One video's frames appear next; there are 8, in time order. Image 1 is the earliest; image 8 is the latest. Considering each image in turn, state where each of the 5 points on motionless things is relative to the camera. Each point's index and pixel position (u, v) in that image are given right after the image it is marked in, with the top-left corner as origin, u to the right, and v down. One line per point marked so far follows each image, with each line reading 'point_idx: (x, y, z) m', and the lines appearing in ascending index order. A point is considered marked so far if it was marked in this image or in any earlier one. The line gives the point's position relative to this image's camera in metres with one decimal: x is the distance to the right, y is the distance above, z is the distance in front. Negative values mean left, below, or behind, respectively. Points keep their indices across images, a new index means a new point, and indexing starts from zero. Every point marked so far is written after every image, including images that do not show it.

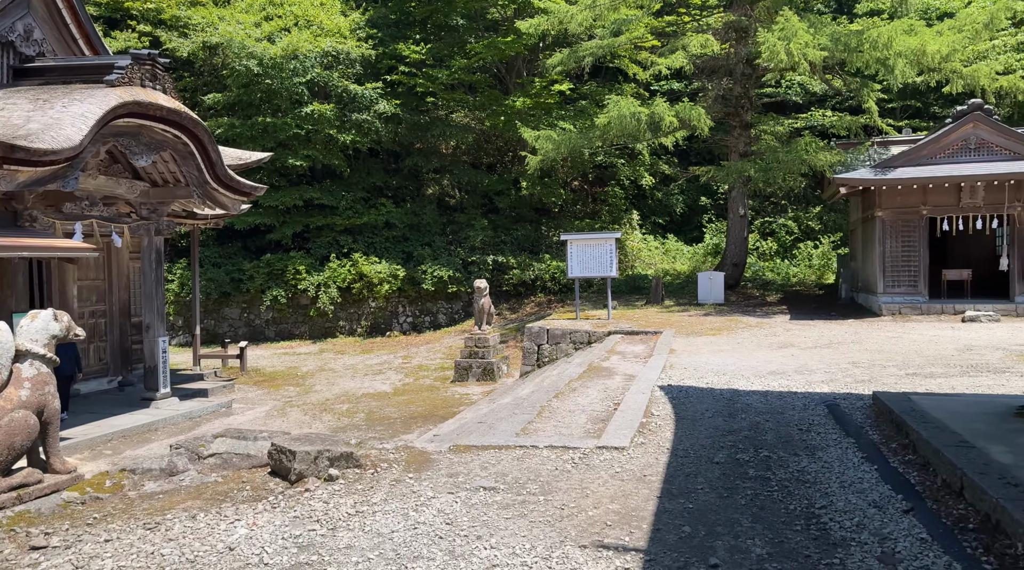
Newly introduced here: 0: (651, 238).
0: (+3.2, +1.0, +19.1) m
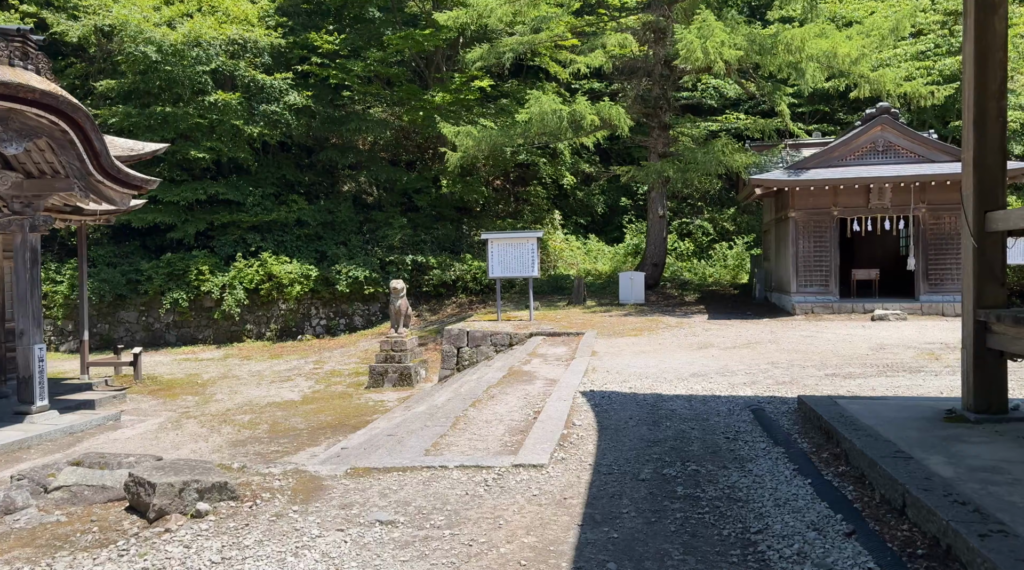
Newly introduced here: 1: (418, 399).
0: (+1.4, +1.0, +18.9) m
1: (-1.0, -1.2, +8.9) m
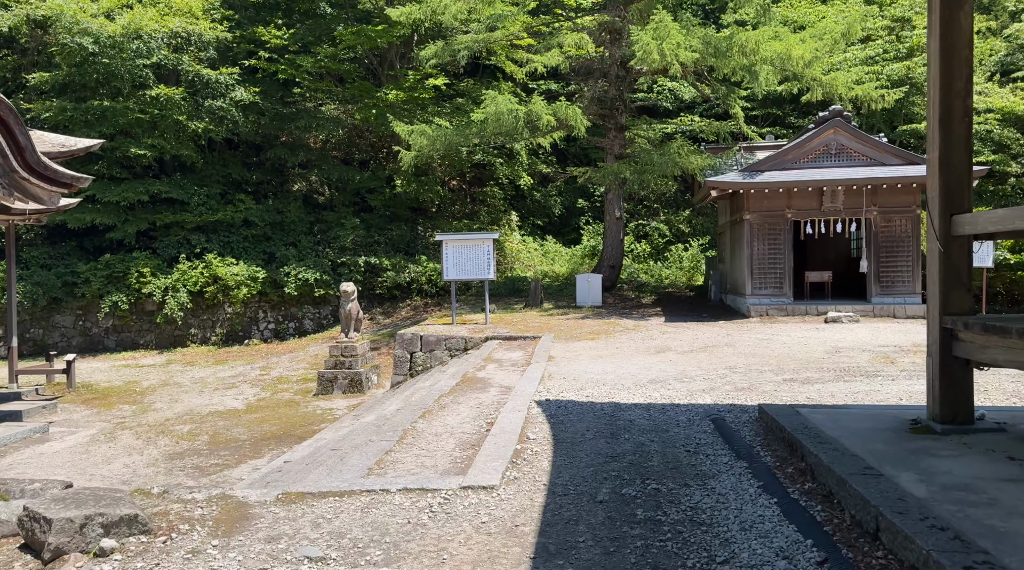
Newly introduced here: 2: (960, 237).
0: (+0.4, +1.0, +18.7) m
1: (-1.5, -1.2, +8.6) m
2: (+2.2, +0.2, +4.2) m
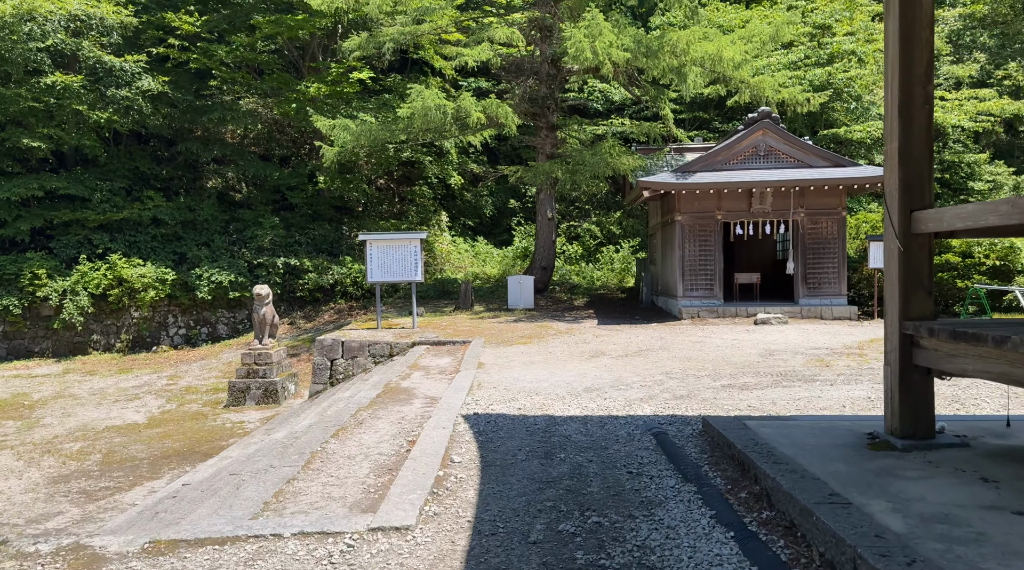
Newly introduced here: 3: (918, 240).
0: (-1.1, +0.9, +18.2) m
1: (-2.2, -1.3, +7.9) m
2: (+1.9, +0.2, +3.9) m
3: (+1.9, +0.2, +3.9) m
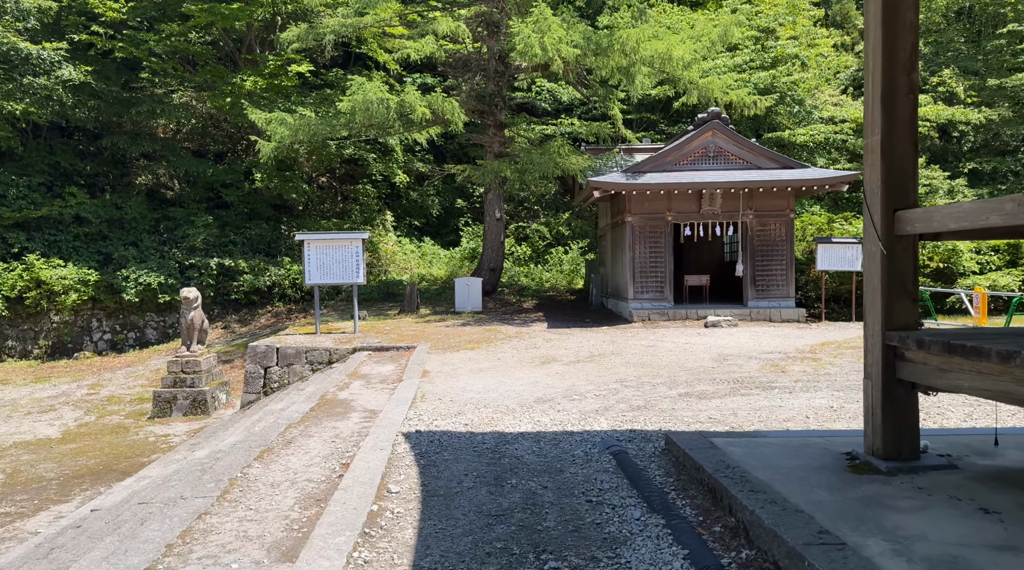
0: (-2.2, +0.9, +17.6) m
1: (-2.7, -1.3, +7.3) m
2: (+1.7, +0.2, +3.6) m
3: (+1.7, +0.2, +3.6) m
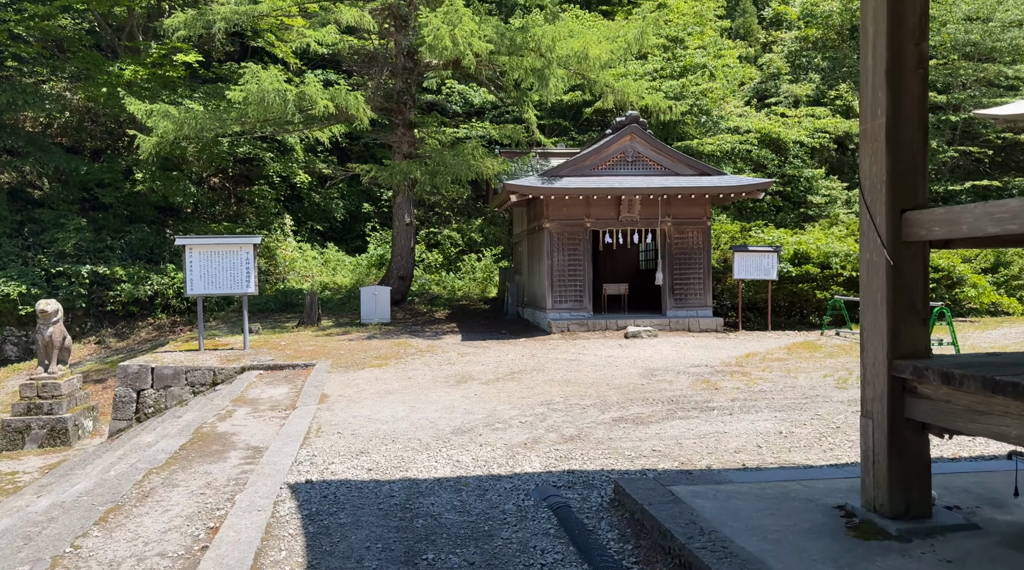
0: (-4.0, +0.7, +16.5) m
1: (-3.3, -1.4, +6.2) m
2: (+1.4, +0.1, +2.9) m
3: (+1.4, +0.1, +2.9) m
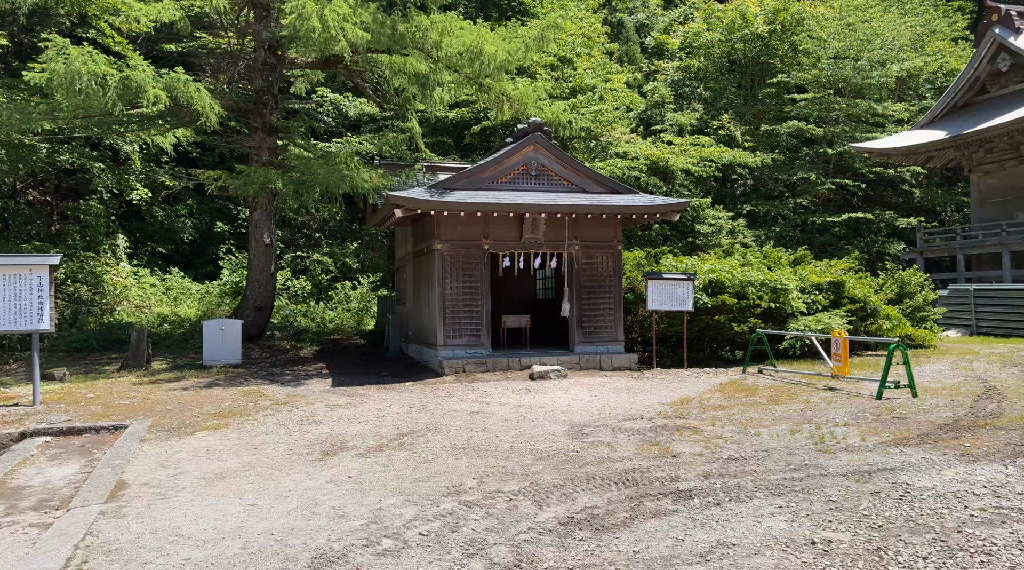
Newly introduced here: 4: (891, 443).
0: (-6.0, +0.2, +13.8) m
1: (-3.8, -1.5, +3.6) m
2: (+1.3, +0.1, +1.1) m
3: (+1.3, 0.0, +1.1) m
4: (+2.8, -1.2, +6.3) m
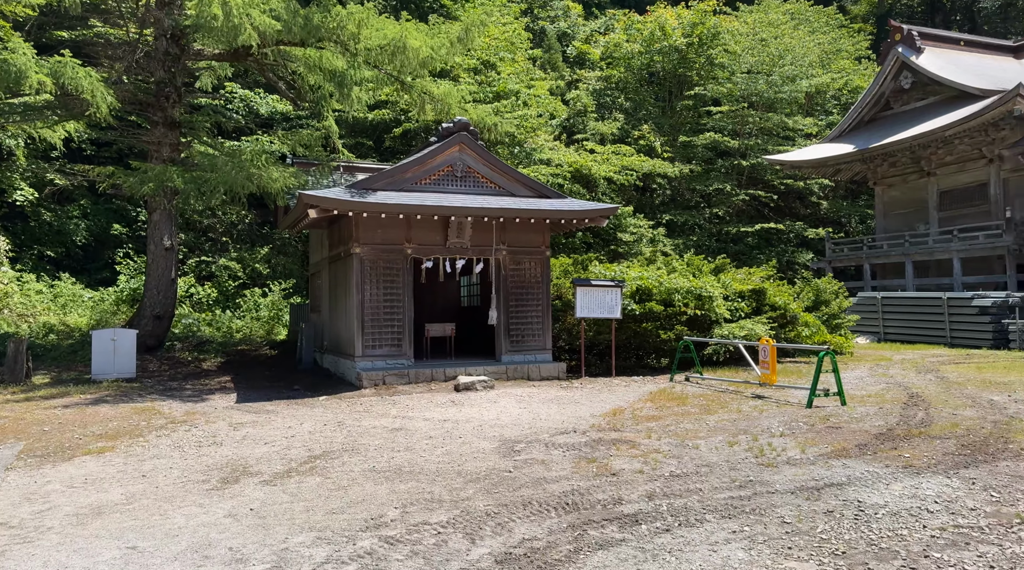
0: (-7.2, +0.1, +12.7) m
1: (-4.0, -1.5, +2.7) m
2: (+1.3, +0.1, +0.8) m
3: (+1.3, +0.1, +0.8) m
4: (+2.3, -1.2, +6.0) m
